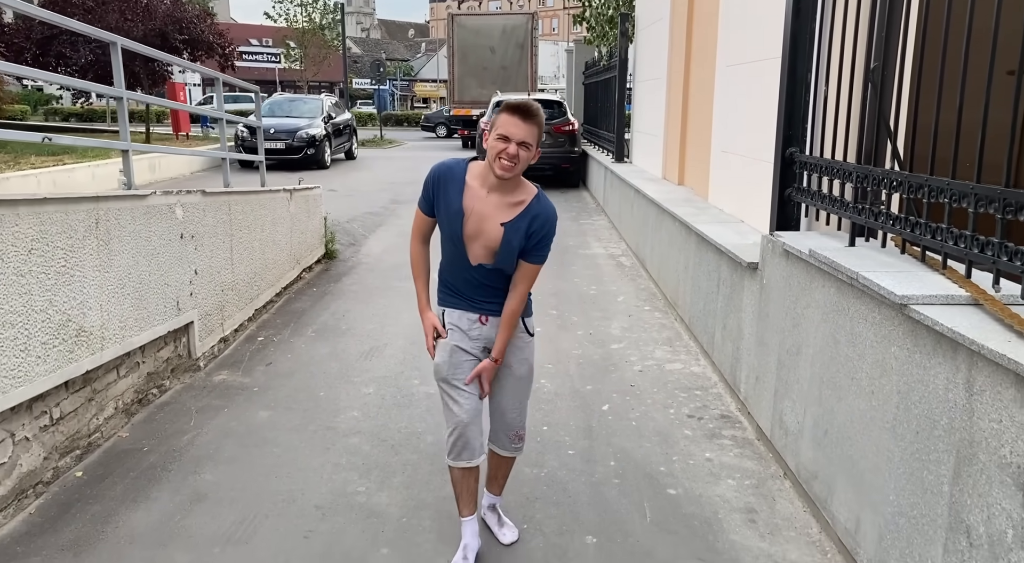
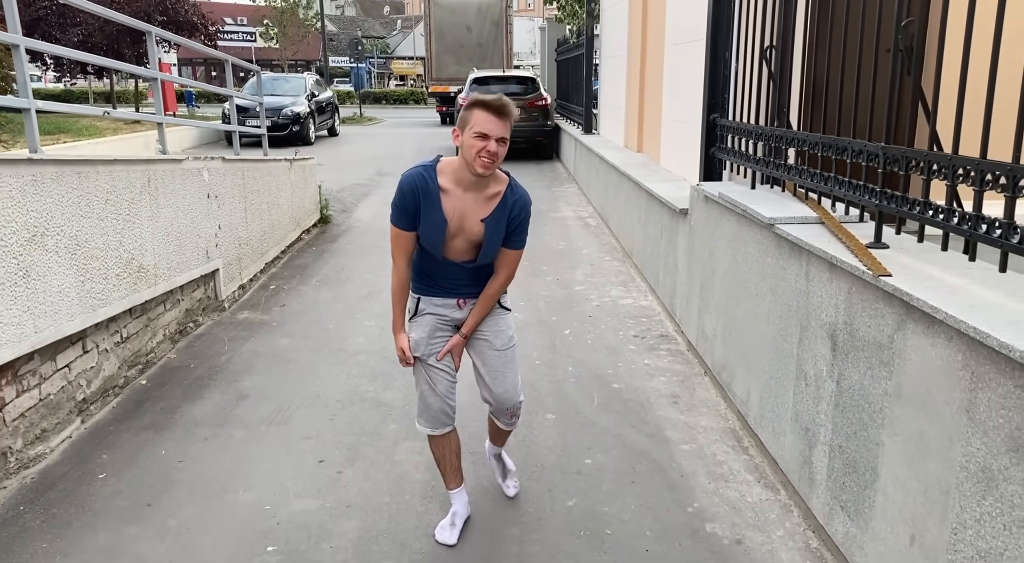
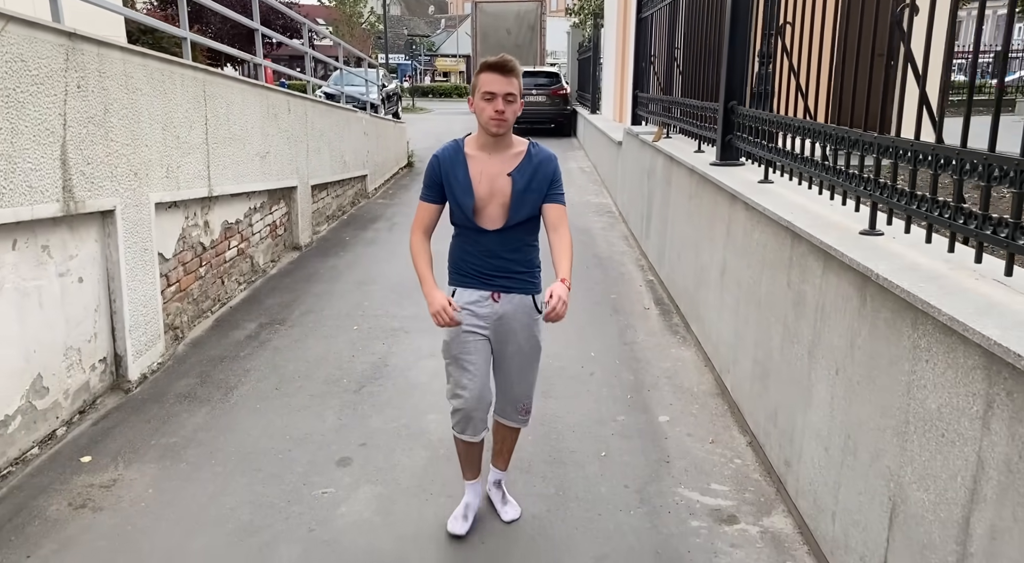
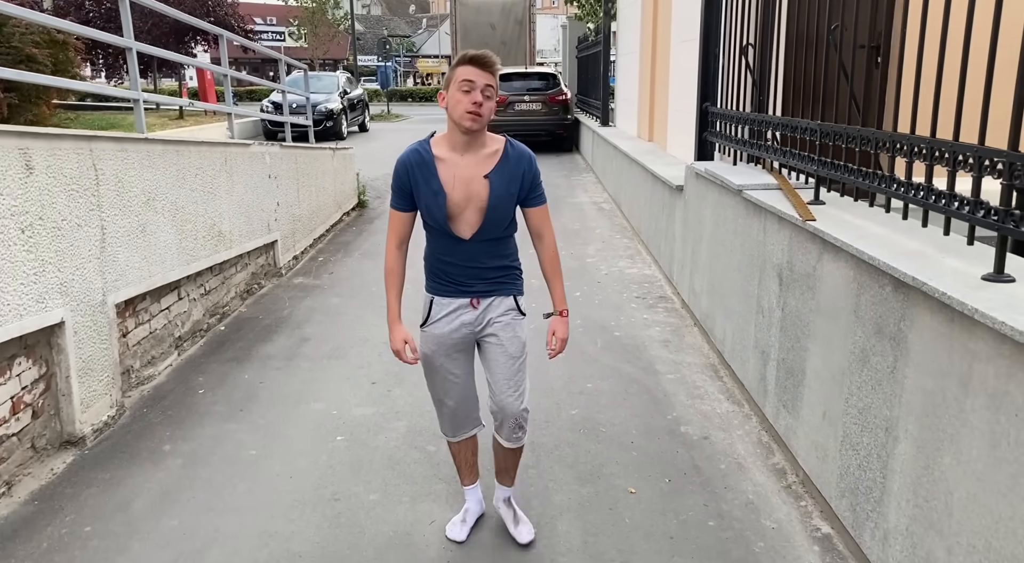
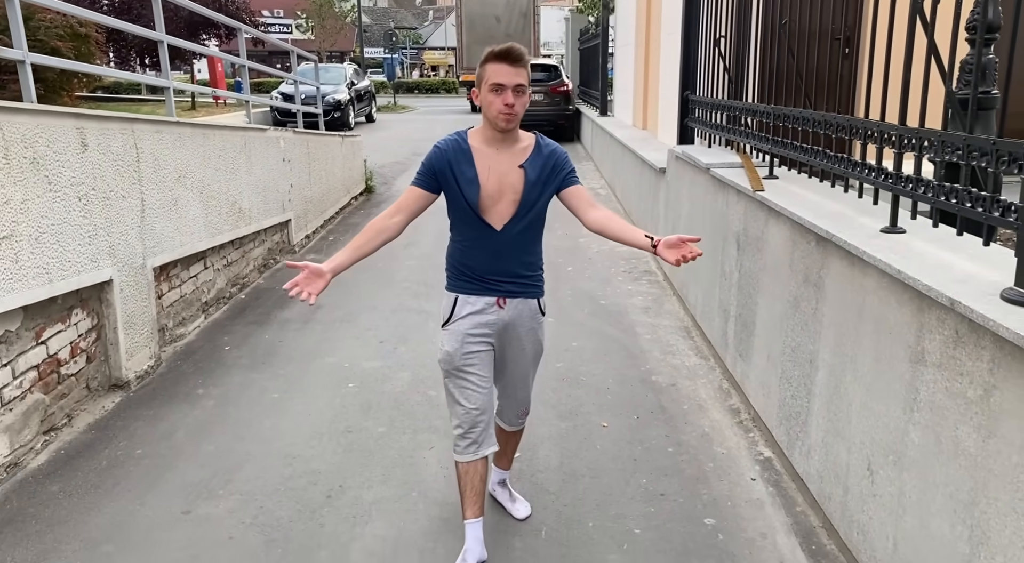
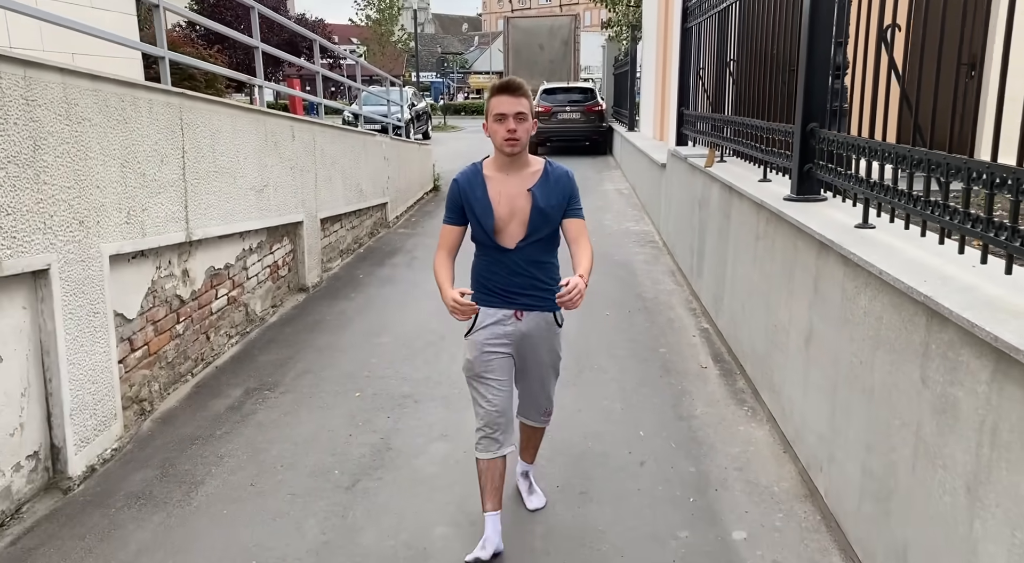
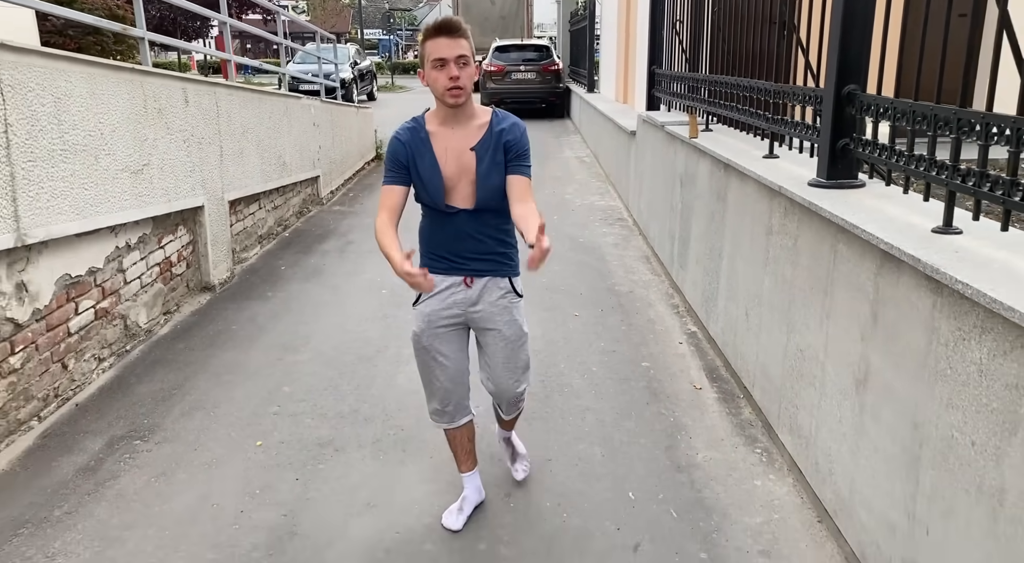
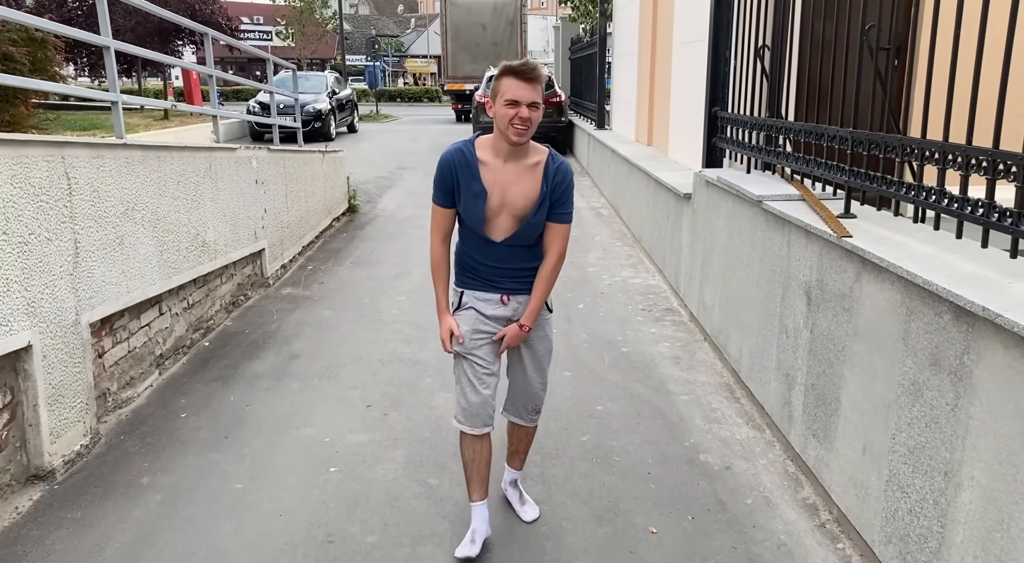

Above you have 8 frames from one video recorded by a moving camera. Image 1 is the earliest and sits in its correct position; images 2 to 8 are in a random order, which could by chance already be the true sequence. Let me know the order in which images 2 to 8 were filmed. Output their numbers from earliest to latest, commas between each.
2, 8, 4, 5, 7, 6, 3
